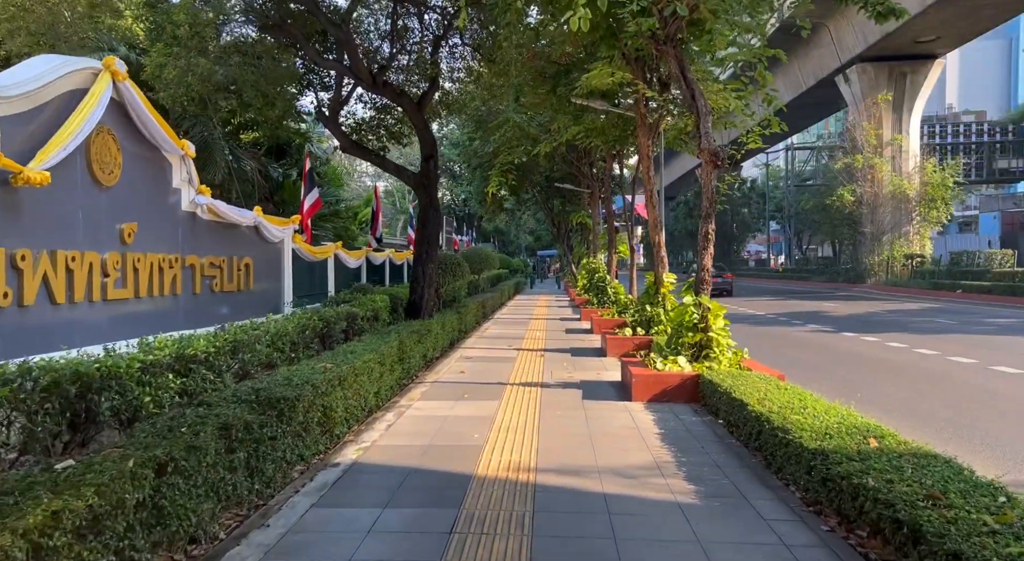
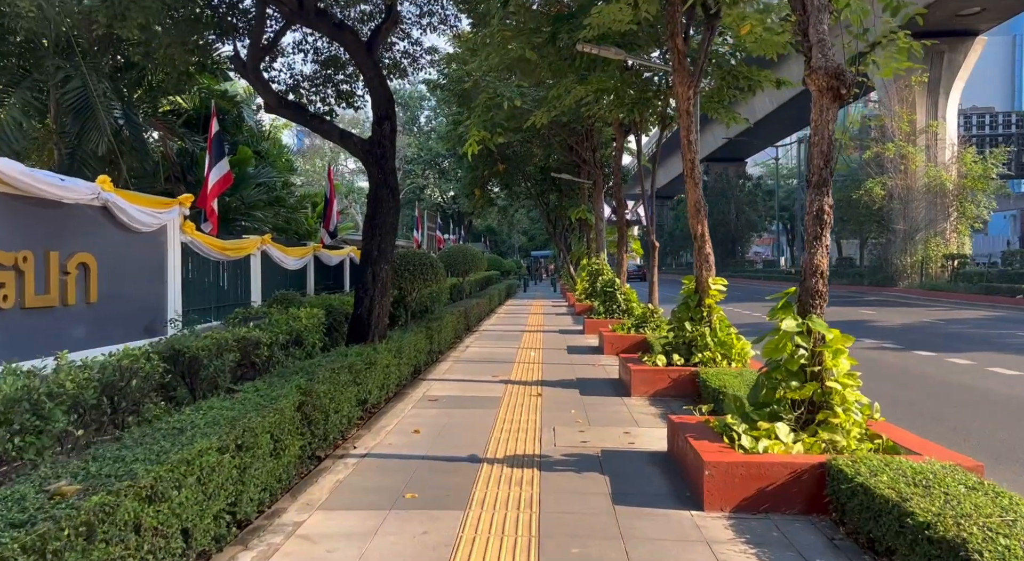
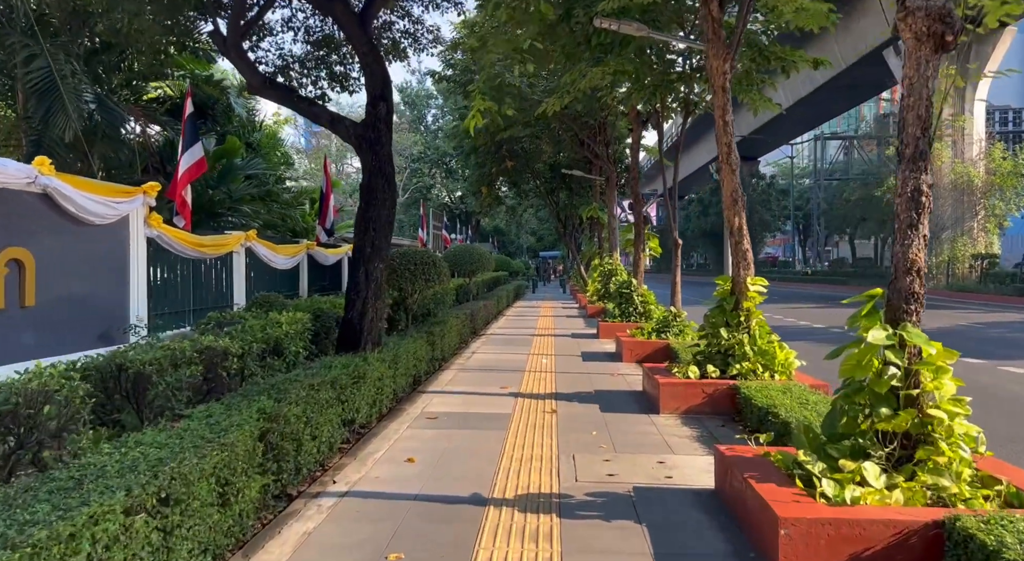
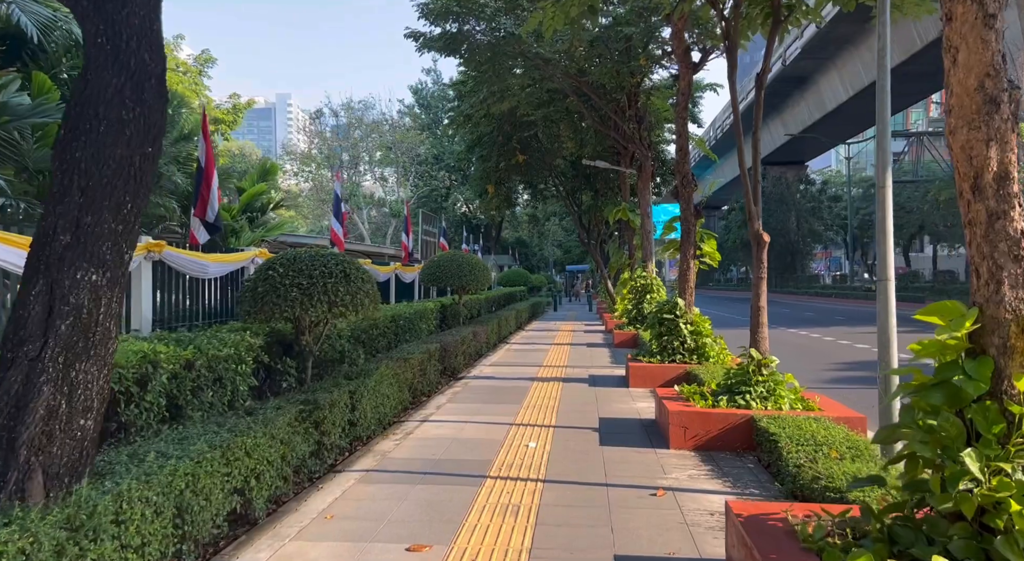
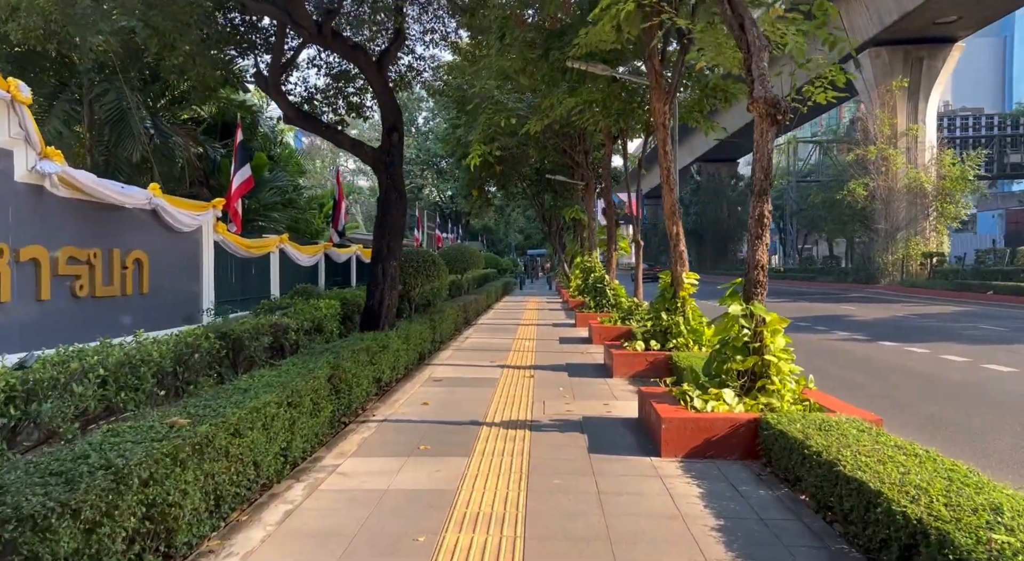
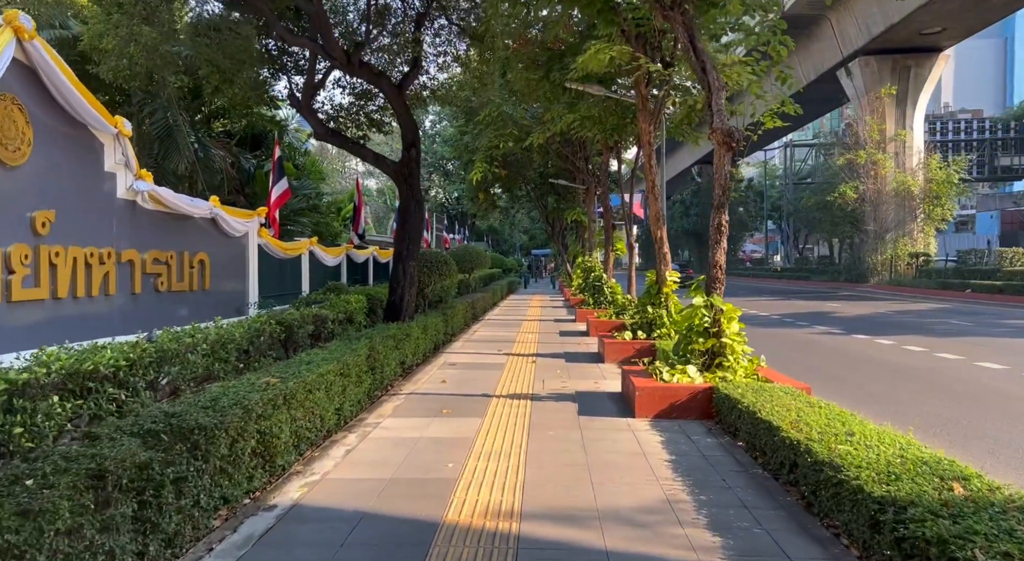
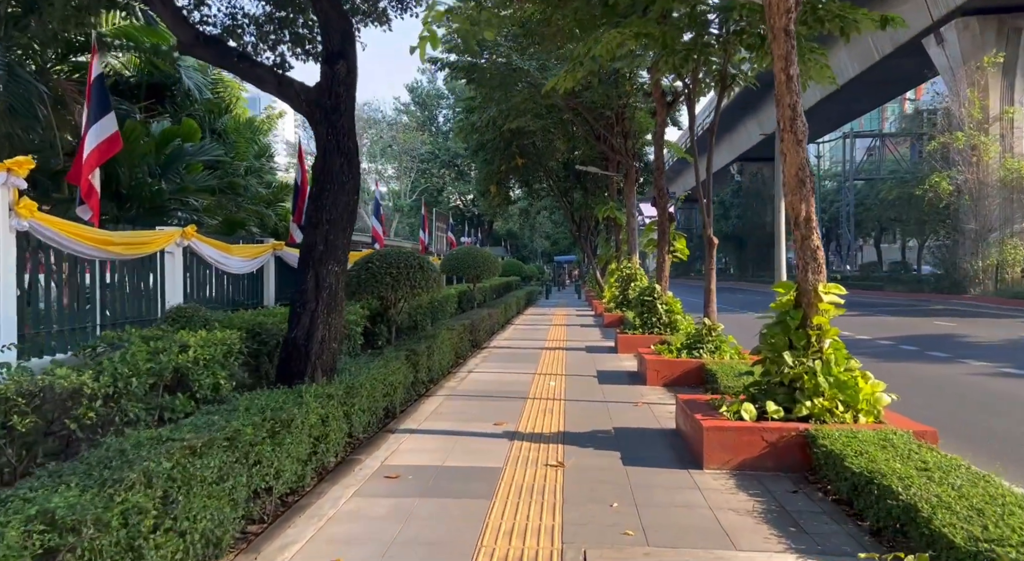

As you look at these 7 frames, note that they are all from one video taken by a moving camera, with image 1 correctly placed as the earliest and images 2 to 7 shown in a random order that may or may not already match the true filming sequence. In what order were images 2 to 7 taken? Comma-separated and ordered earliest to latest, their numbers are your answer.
6, 5, 2, 3, 7, 4
